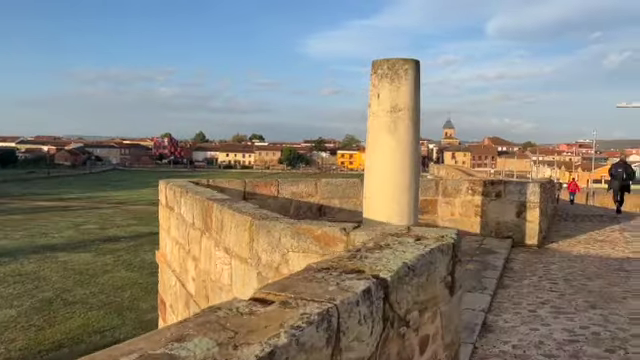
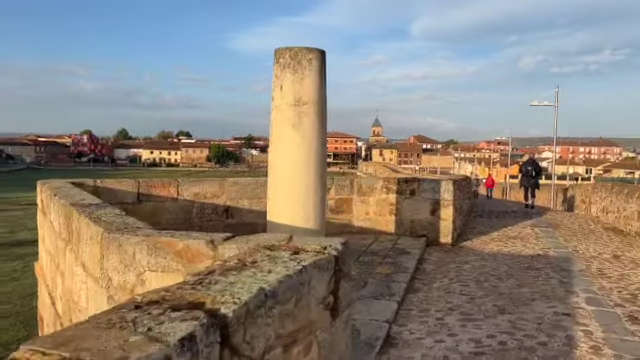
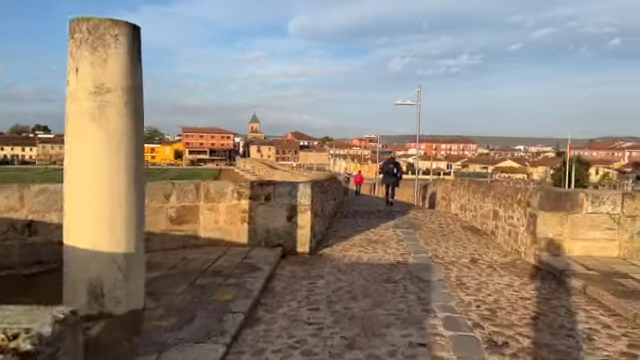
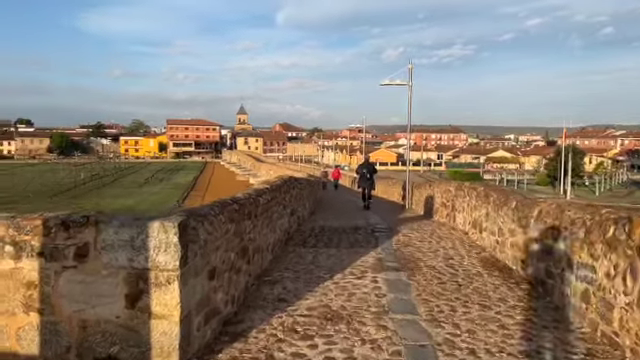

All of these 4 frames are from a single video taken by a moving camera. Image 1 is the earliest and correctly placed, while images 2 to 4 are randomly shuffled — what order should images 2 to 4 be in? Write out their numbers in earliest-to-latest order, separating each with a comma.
2, 3, 4
